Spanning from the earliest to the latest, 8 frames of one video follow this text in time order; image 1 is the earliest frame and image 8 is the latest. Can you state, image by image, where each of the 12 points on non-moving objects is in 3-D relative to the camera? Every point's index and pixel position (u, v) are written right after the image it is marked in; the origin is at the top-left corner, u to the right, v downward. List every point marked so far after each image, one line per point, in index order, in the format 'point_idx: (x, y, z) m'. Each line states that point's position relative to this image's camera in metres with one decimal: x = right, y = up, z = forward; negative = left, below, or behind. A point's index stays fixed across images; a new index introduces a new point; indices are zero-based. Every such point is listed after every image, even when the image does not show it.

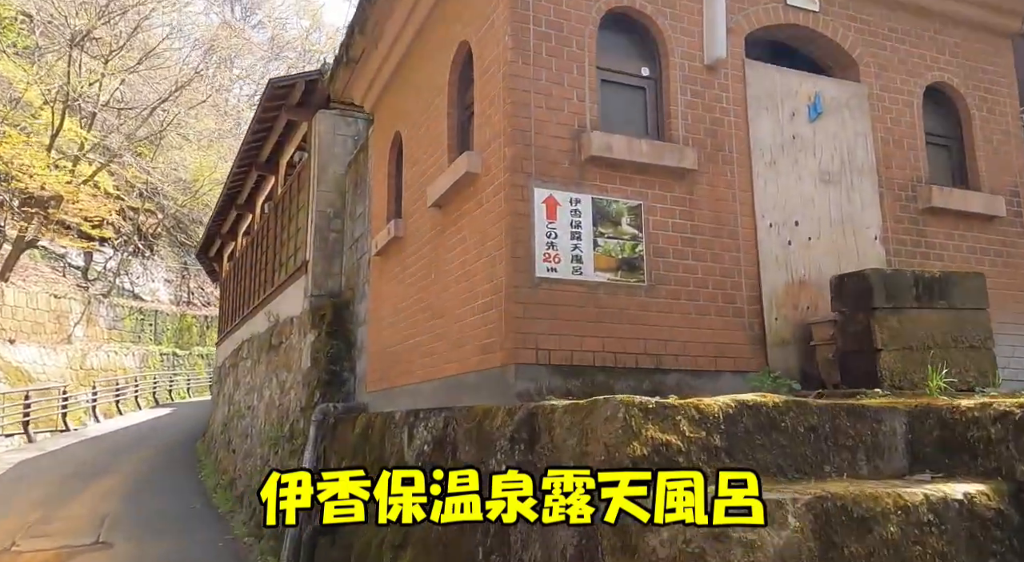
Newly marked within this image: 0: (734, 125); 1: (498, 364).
0: (+1.8, +1.2, +6.1) m
1: (-0.1, -0.6, +5.2) m
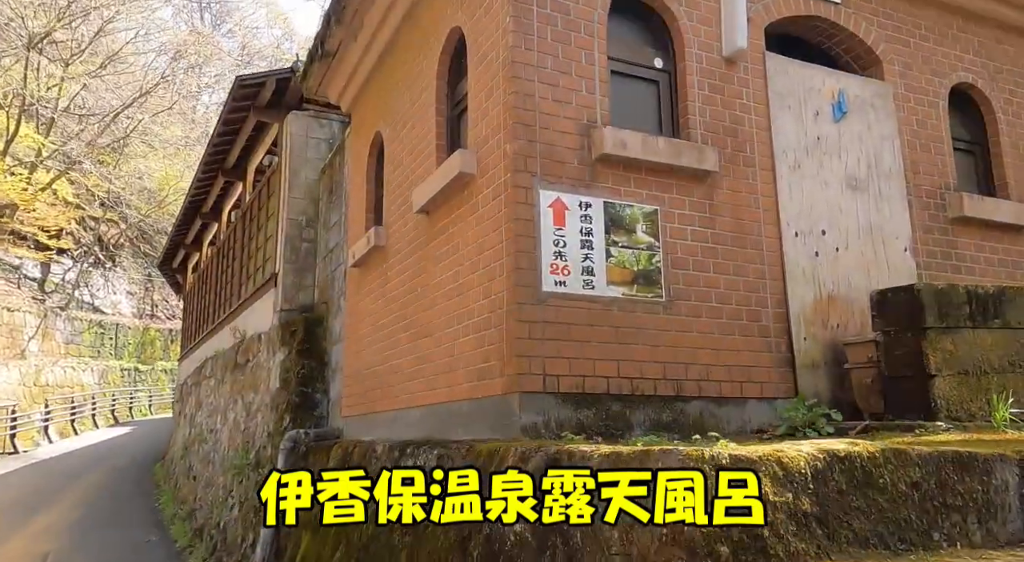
0: (+1.7, +1.1, +5.5) m
1: (-0.1, -0.6, +4.5) m
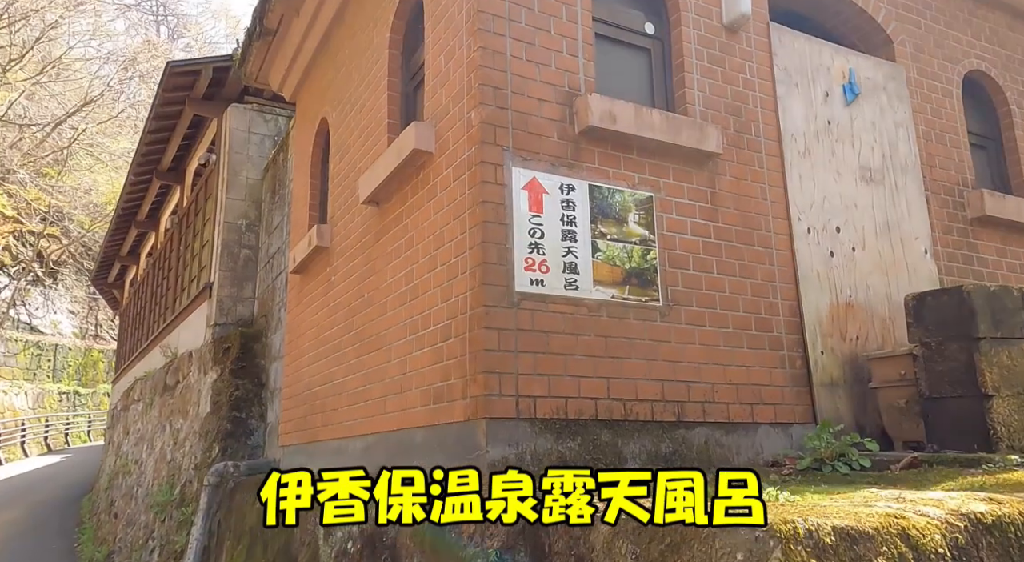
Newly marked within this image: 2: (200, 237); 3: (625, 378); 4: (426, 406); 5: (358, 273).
0: (+1.5, +1.1, +4.7) m
1: (-0.2, -0.6, +3.6) m
2: (-3.8, +0.5, +9.4) m
3: (+0.6, -0.5, +3.8) m
4: (-0.4, -0.6, +3.9) m
5: (-1.0, +0.1, +5.2) m
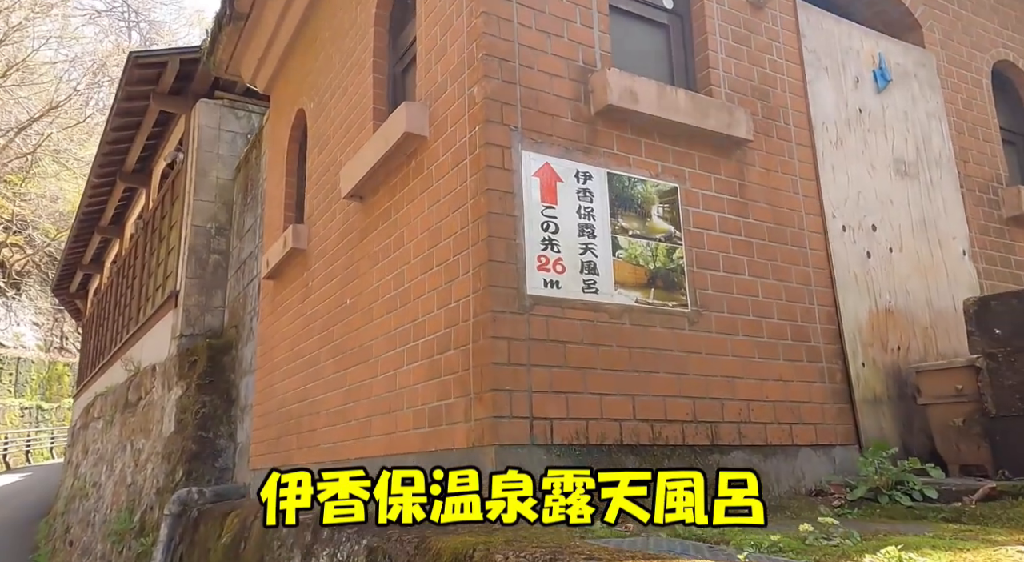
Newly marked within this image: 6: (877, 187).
0: (+1.5, +1.1, +4.3) m
1: (-0.2, -0.6, +3.0) m
2: (-3.9, +0.4, +8.8) m
3: (+0.6, -0.5, +3.3) m
4: (-0.4, -0.6, +3.4) m
5: (-1.1, 0.0, +4.7) m
6: (+2.1, +0.5, +4.5) m
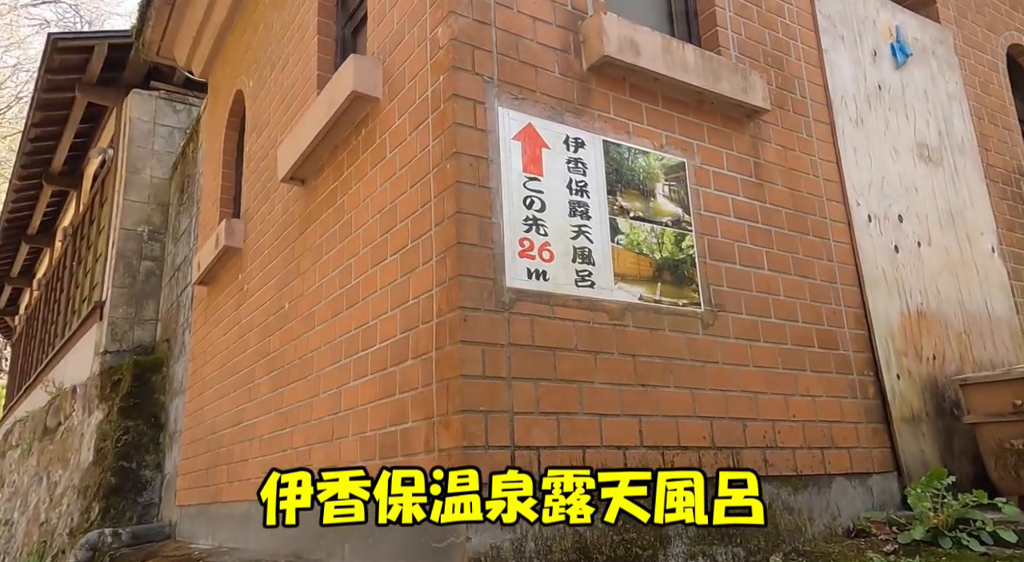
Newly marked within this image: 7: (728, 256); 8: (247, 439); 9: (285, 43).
0: (+1.4, +1.1, +3.7) m
1: (-0.3, -0.6, +2.3) m
2: (-4.3, +0.3, +7.9) m
3: (+0.5, -0.5, +2.6) m
4: (-0.5, -0.6, +2.6) m
5: (-1.2, 0.0, +3.9) m
6: (+2.0, +0.5, +3.9) m
7: (+0.8, +0.1, +3.0) m
8: (-1.4, -0.8, +4.0) m
9: (-1.3, +1.3, +4.3) m
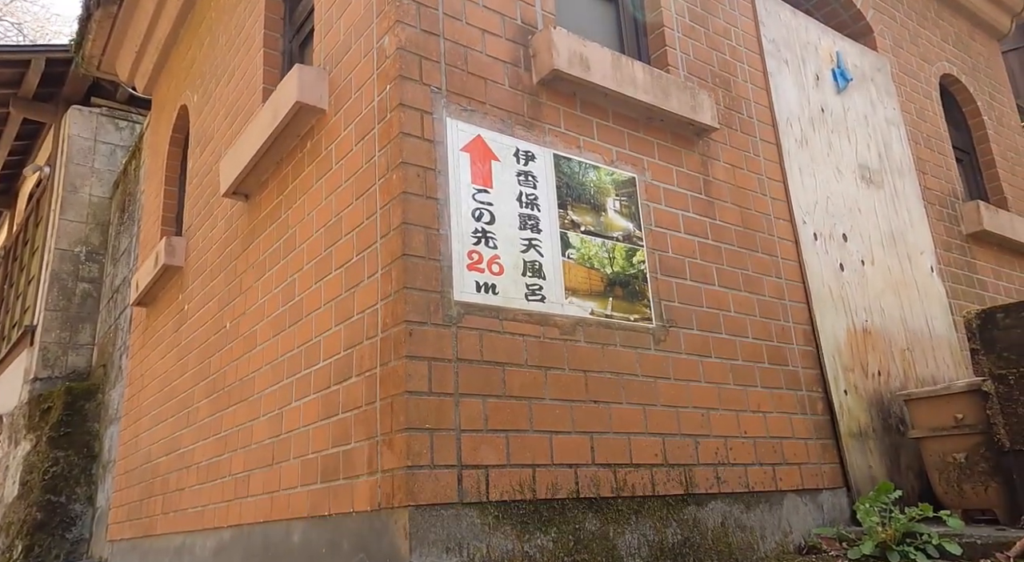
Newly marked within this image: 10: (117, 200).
0: (+1.2, +1.0, +3.8) m
1: (-0.4, -0.6, +2.2) m
2: (-4.8, +0.1, +7.6) m
3: (+0.3, -0.5, +2.6) m
4: (-0.7, -0.7, +2.5) m
5: (-1.5, -0.1, +3.8) m
6: (+1.7, +0.5, +4.0) m
7: (+0.7, 0.0, +3.0) m
8: (-1.6, -0.9, +3.8) m
9: (-1.5, +1.2, +4.2) m
10: (-3.5, +0.7, +6.8) m
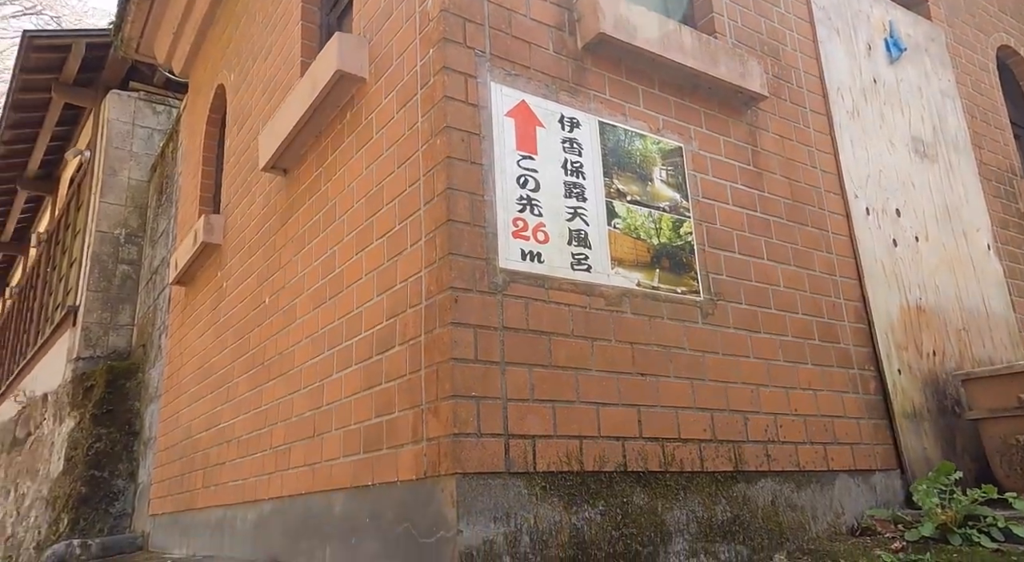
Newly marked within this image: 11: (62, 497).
0: (+1.4, +1.1, +3.6) m
1: (-0.3, -0.5, +2.2) m
2: (-4.4, +0.3, +7.7) m
3: (+0.5, -0.4, +2.5) m
4: (-0.5, -0.6, +2.5) m
5: (-1.3, 0.0, +3.8) m
6: (+1.9, +0.6, +3.8) m
7: (+0.8, +0.1, +2.9) m
8: (-1.4, -0.8, +3.8) m
9: (-1.3, +1.3, +4.2) m
10: (-3.2, +0.9, +6.9) m
11: (-3.2, -1.5, +5.5) m
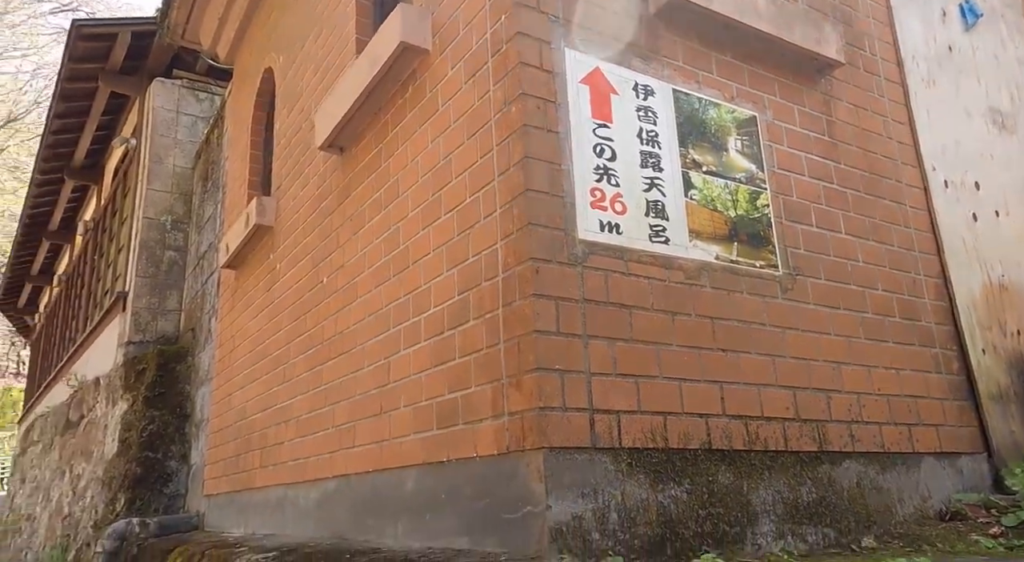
0: (+1.6, +1.2, +3.5) m
1: (-0.1, -0.5, +2.1) m
2: (-4.0, +0.4, +7.8) m
3: (+0.7, -0.3, +2.4) m
4: (-0.3, -0.5, +2.4) m
5: (-1.0, +0.1, +3.8) m
6: (+2.2, +0.7, +3.7) m
7: (+1.1, +0.2, +2.8) m
8: (-1.1, -0.7, +3.8) m
9: (-1.0, +1.4, +4.1) m
10: (-2.8, +1.0, +6.9) m
11: (-2.9, -1.4, +5.6) m
